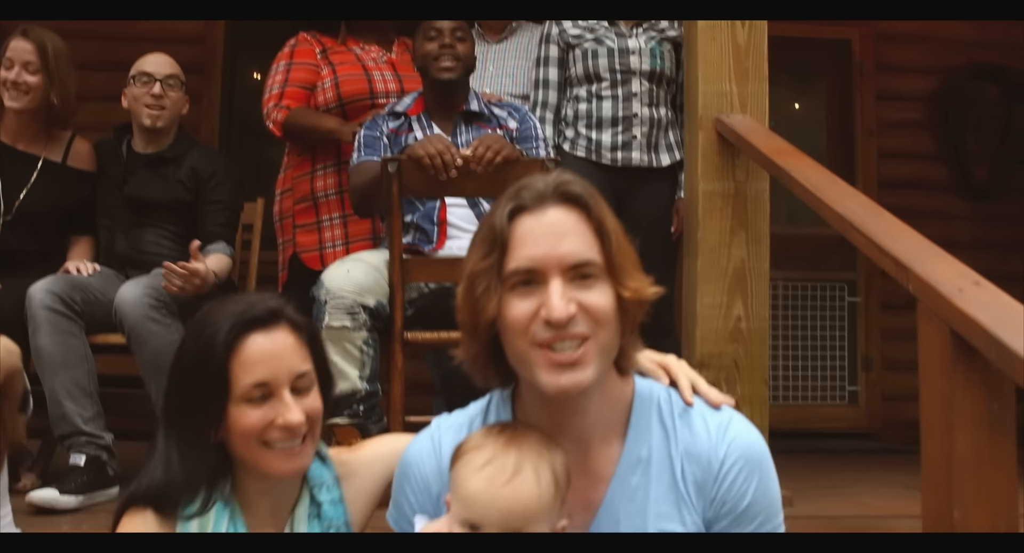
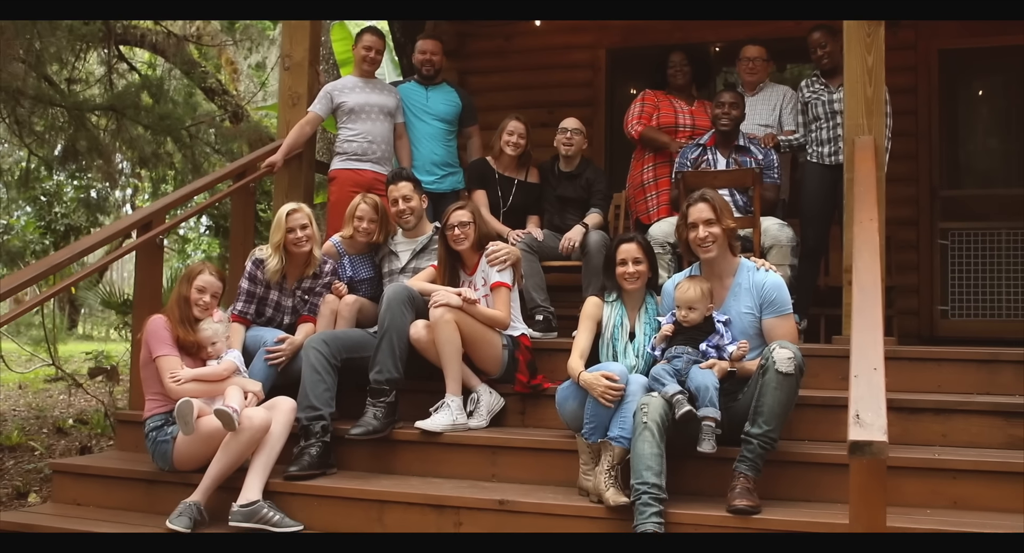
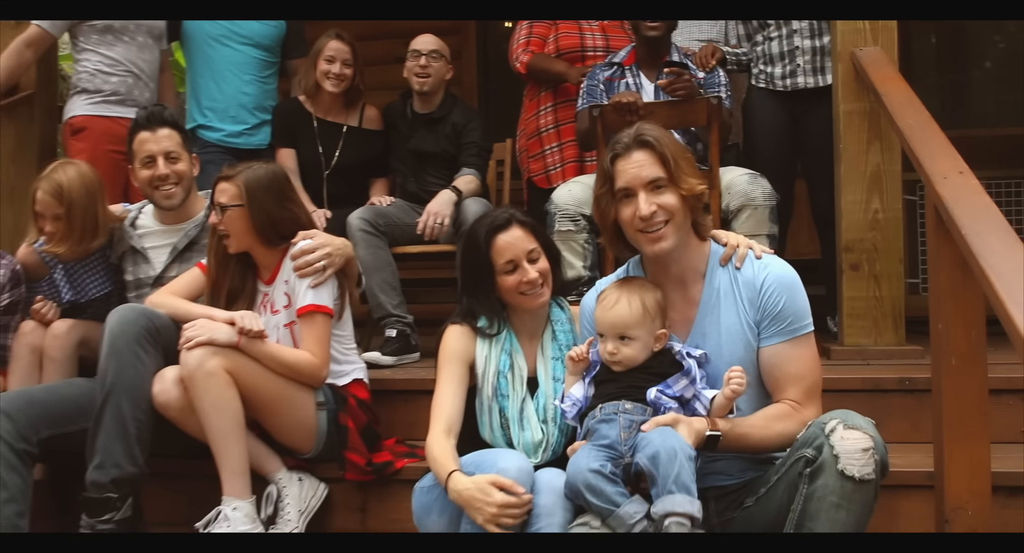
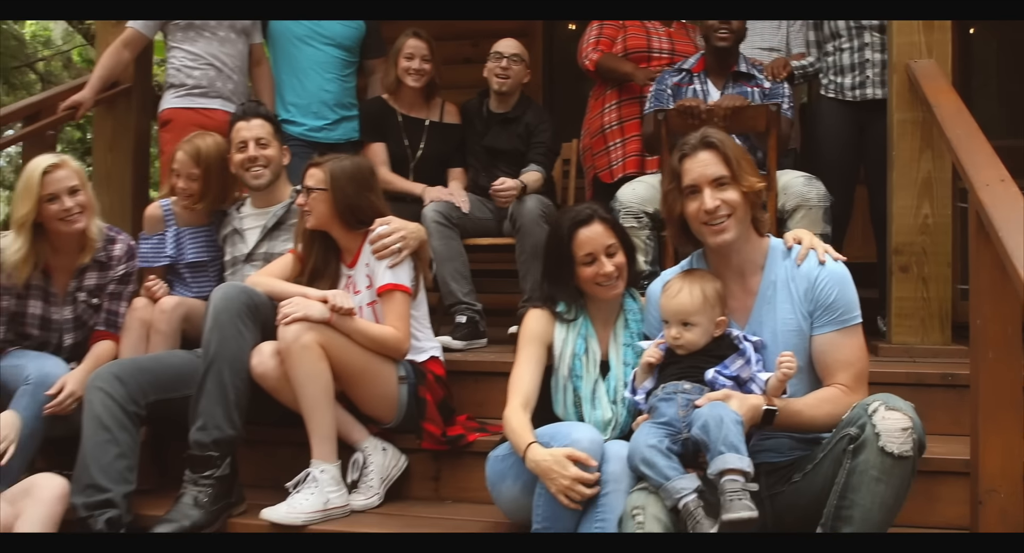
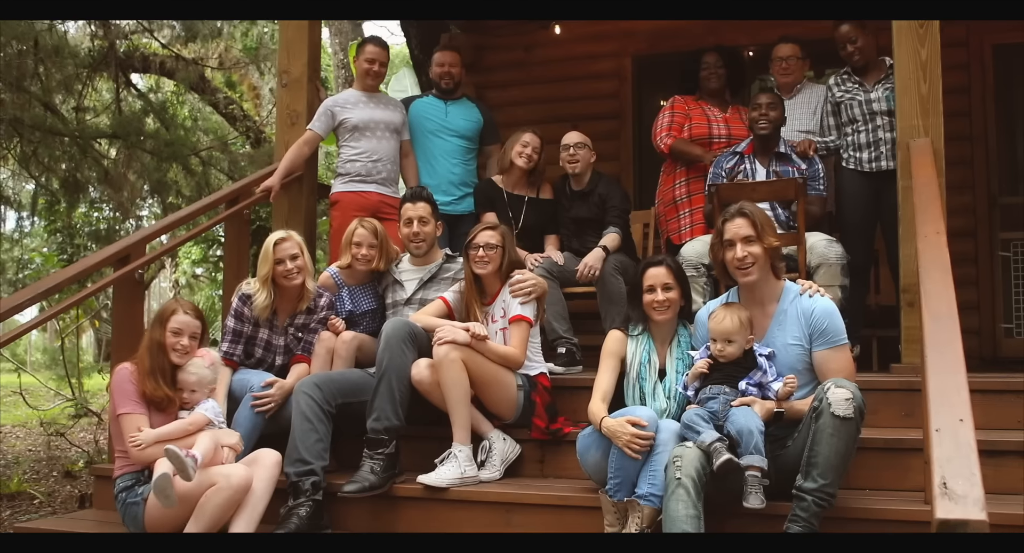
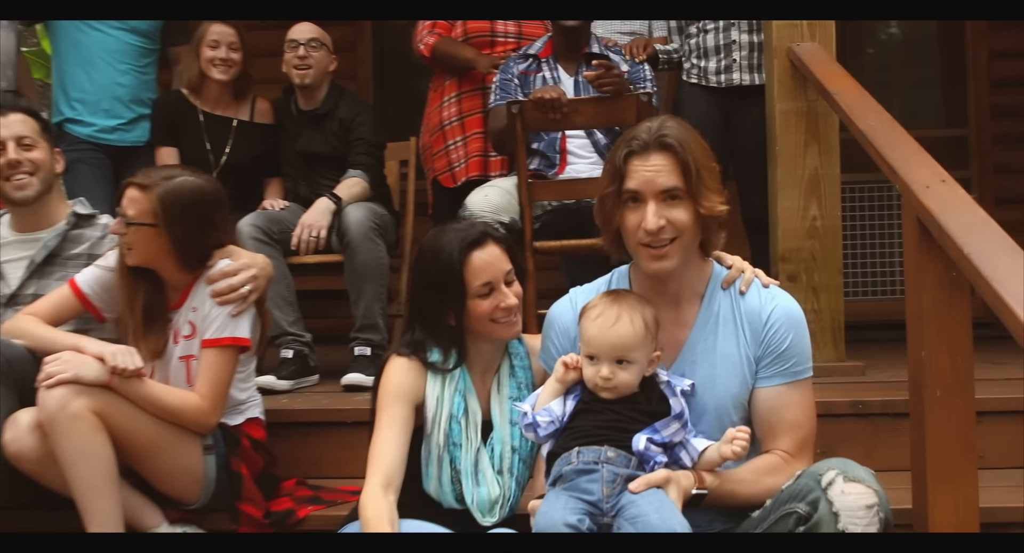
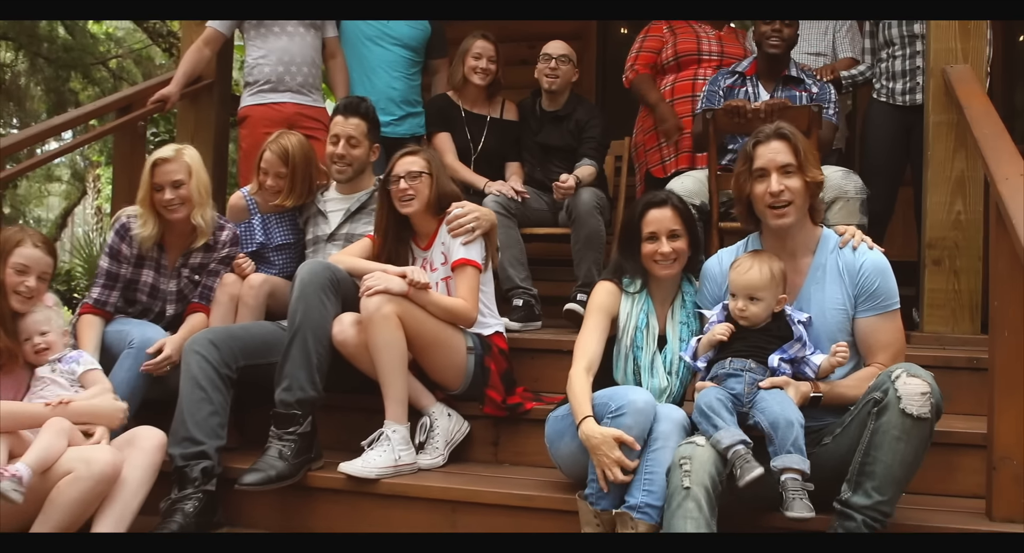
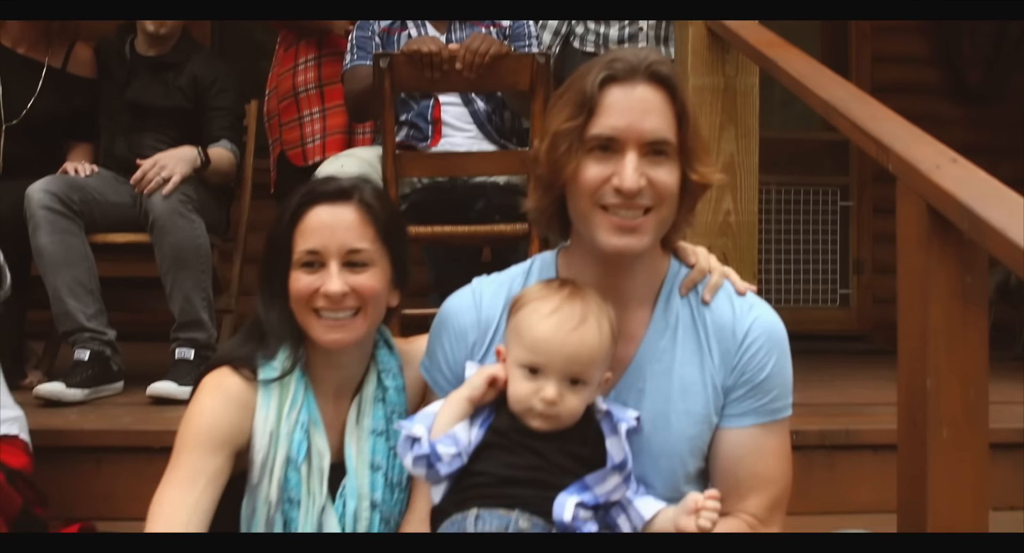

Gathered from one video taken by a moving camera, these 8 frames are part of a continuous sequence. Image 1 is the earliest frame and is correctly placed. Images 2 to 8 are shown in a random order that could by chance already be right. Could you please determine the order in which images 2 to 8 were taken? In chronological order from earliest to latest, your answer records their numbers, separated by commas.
8, 6, 3, 4, 7, 5, 2
